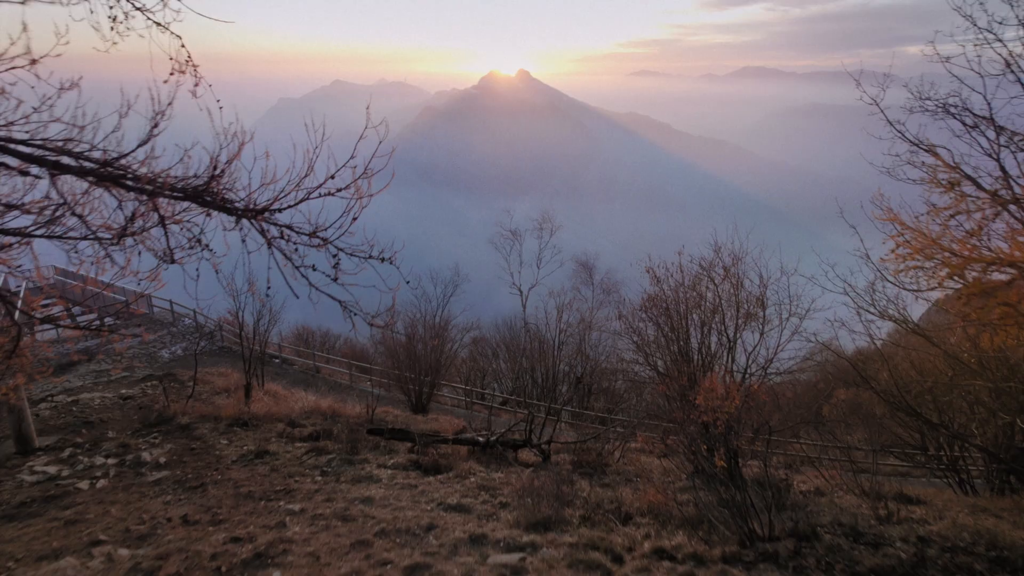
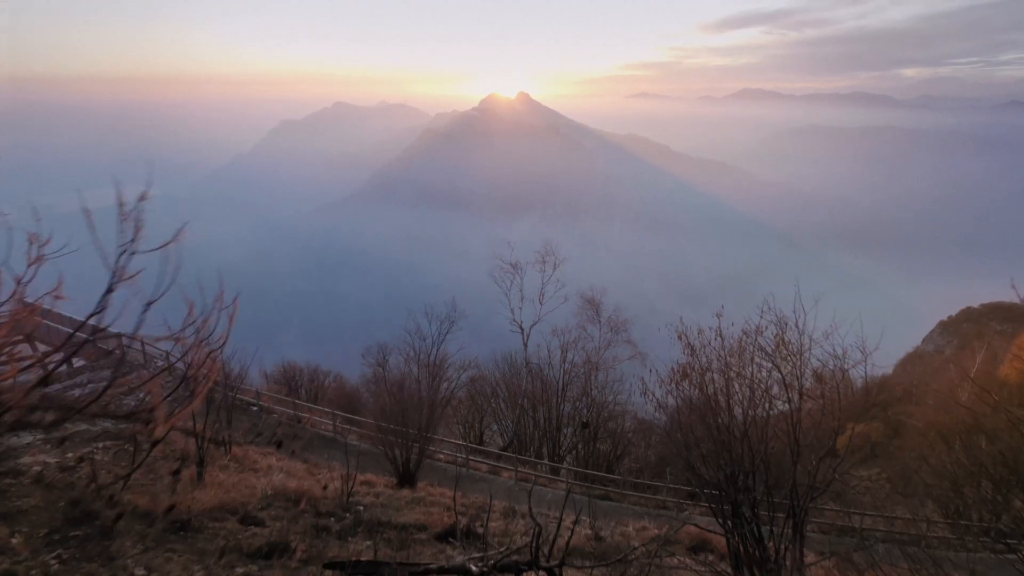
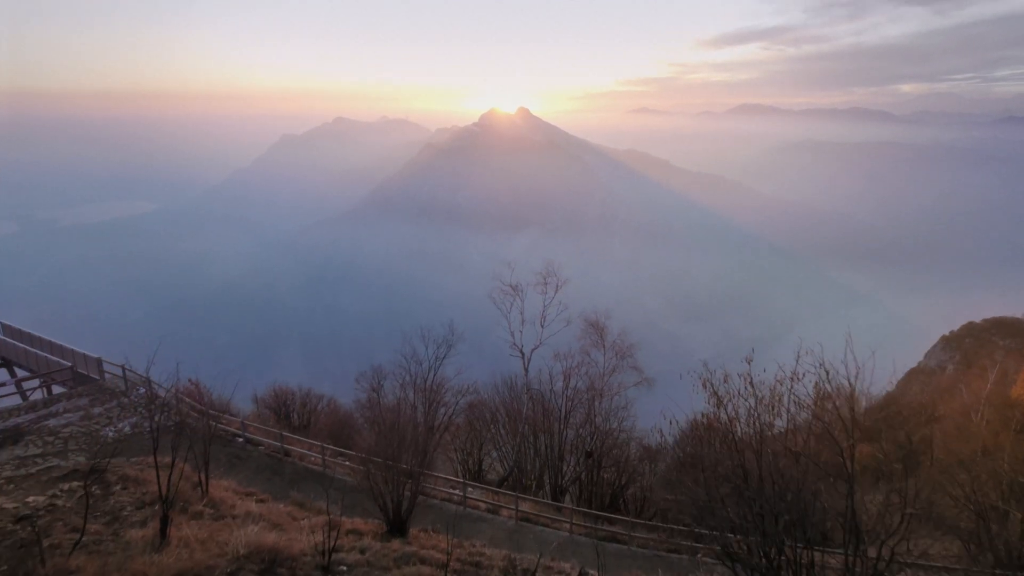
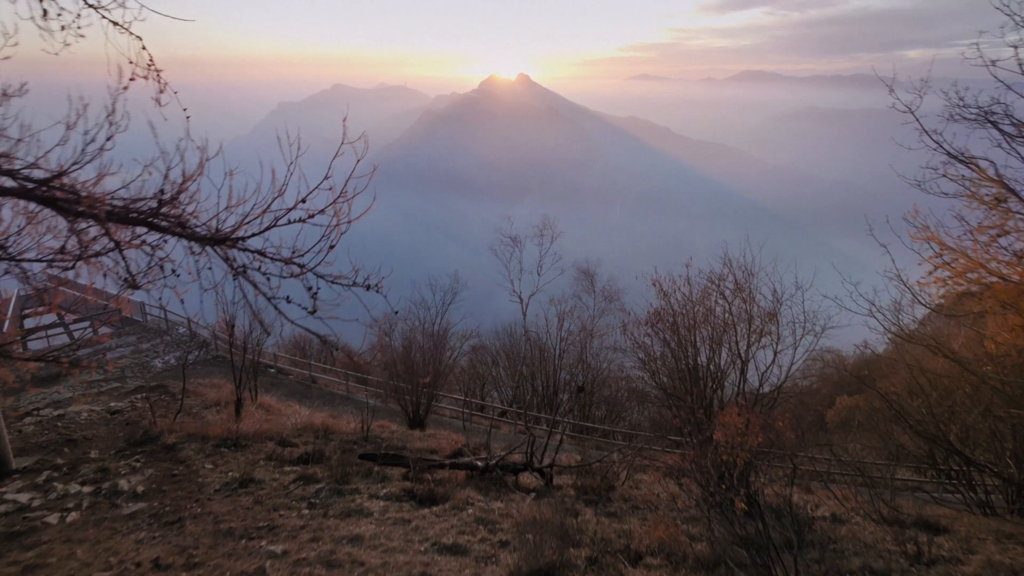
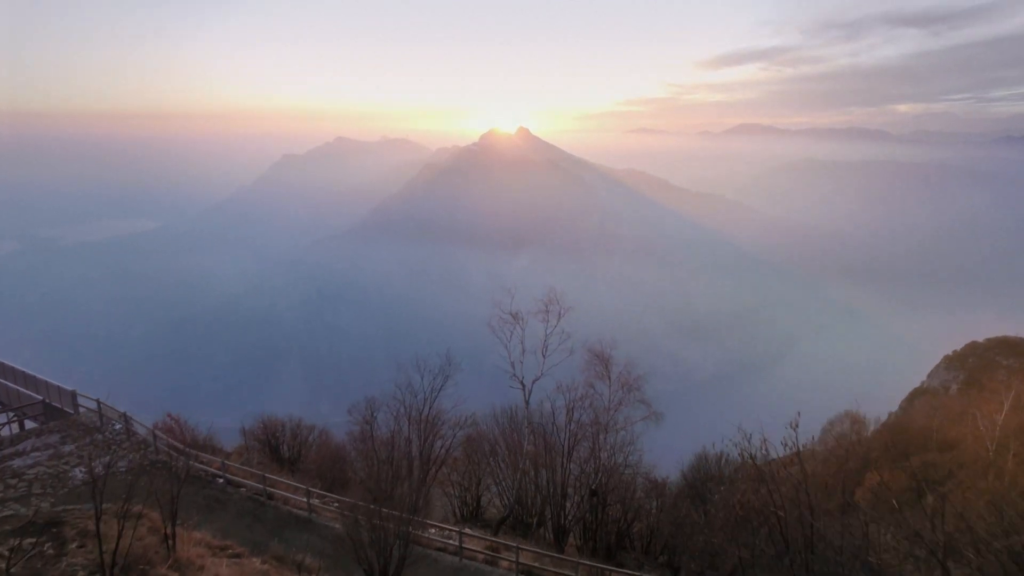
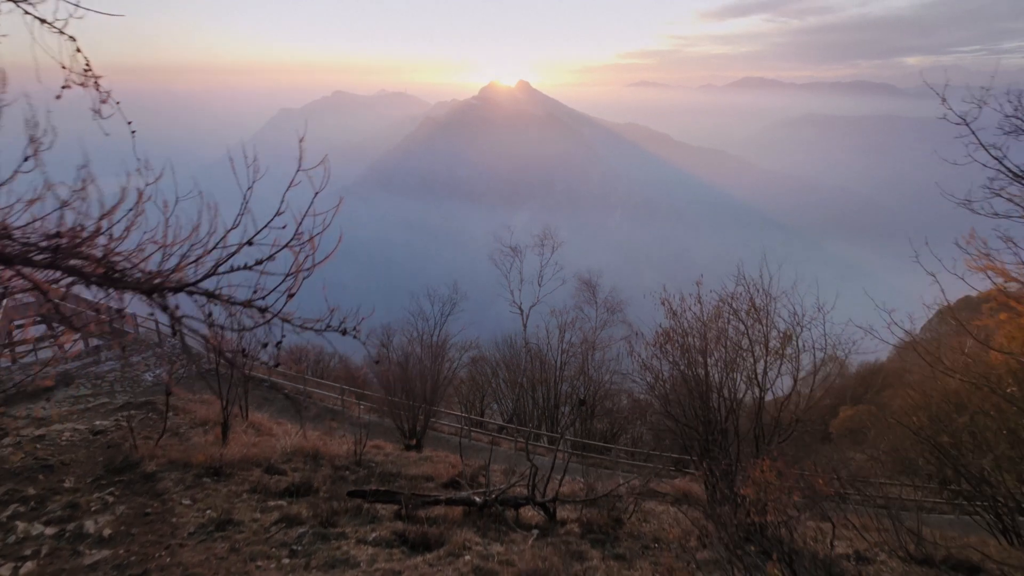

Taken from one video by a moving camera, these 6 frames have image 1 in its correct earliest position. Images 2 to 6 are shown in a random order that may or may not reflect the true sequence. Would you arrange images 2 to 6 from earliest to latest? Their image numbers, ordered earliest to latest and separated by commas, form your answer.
4, 6, 2, 3, 5
